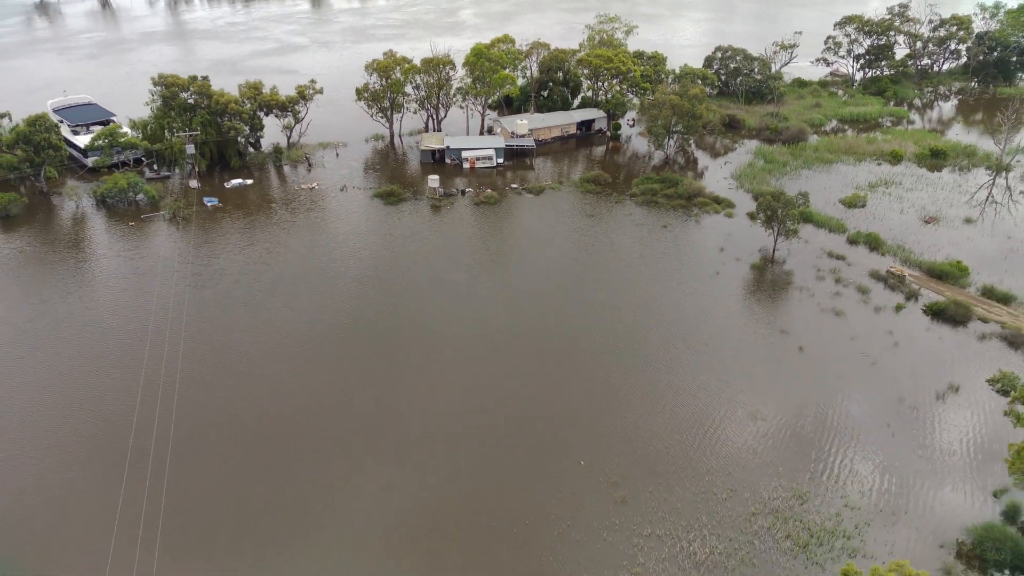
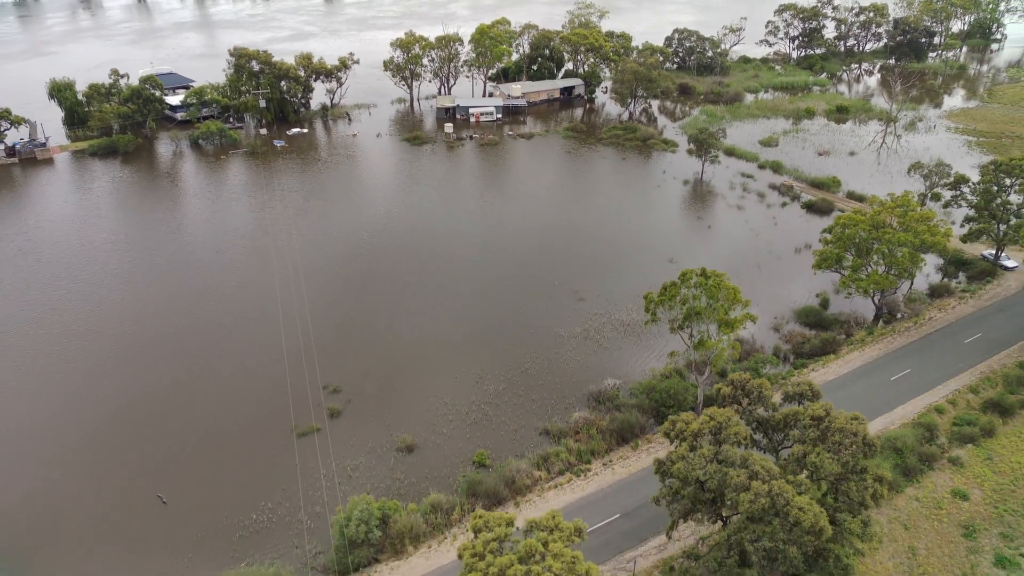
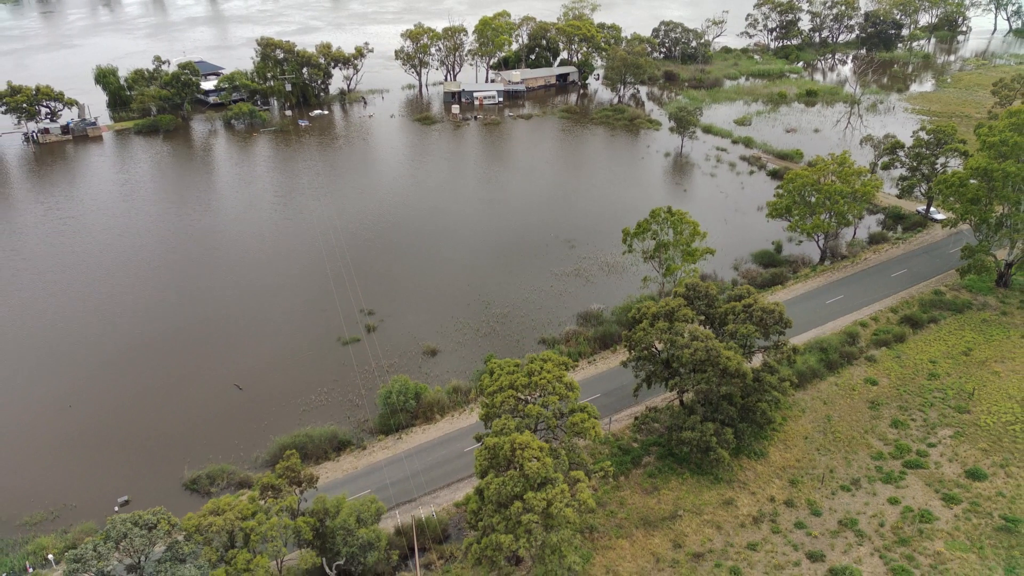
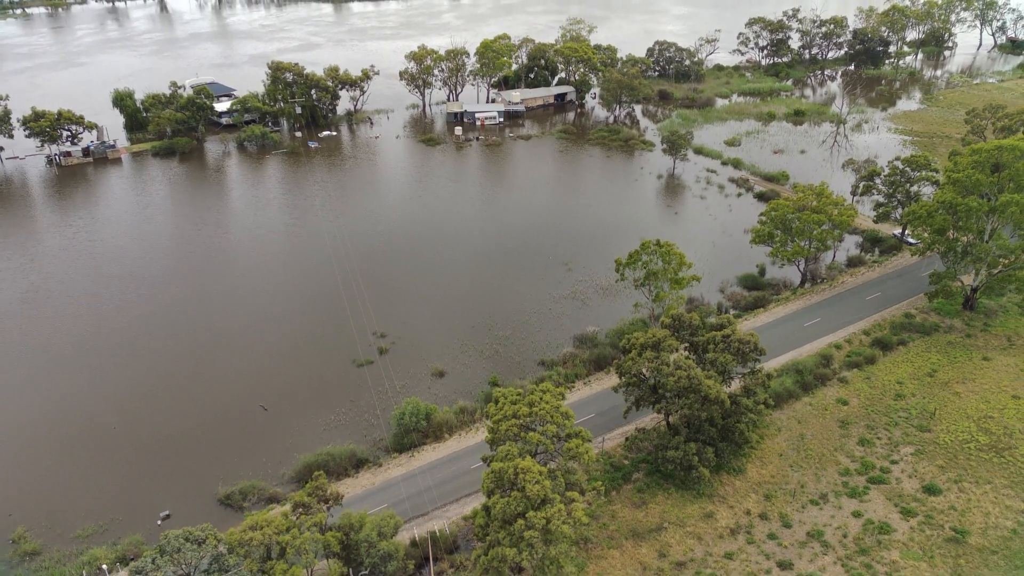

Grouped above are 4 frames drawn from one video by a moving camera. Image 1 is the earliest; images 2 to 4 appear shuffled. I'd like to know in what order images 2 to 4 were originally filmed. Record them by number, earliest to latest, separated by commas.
2, 3, 4
